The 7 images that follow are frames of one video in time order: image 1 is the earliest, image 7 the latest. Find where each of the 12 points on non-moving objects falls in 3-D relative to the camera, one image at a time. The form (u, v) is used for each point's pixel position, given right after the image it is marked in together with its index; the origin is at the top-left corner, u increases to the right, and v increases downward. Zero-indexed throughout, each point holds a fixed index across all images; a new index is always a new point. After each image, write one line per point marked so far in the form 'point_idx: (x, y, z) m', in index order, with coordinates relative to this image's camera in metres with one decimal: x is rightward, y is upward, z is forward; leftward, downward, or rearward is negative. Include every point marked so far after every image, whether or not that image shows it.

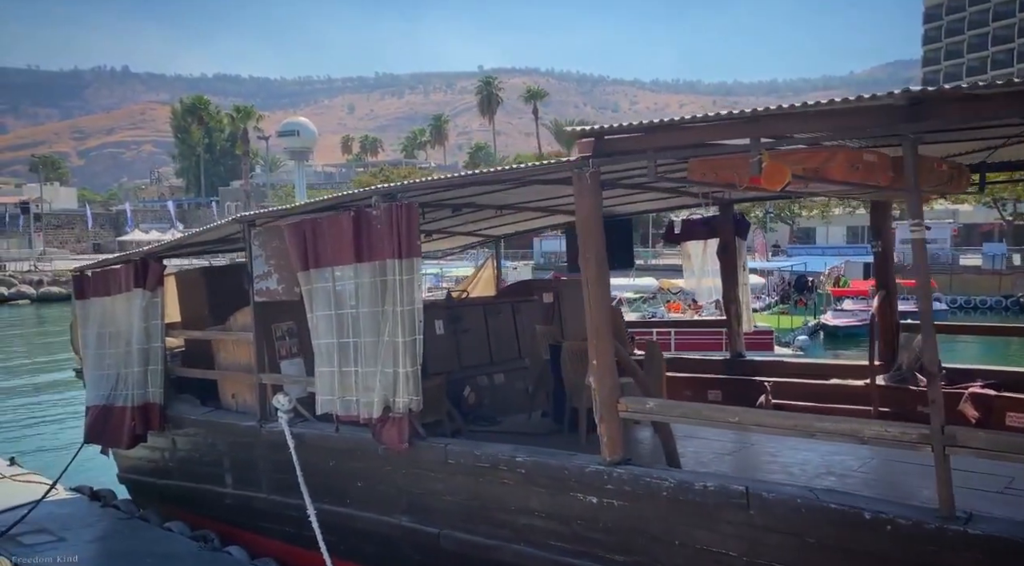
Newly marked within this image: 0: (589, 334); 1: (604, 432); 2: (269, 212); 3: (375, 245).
0: (+0.5, -0.3, +4.9) m
1: (+0.5, -0.9, +4.9) m
2: (-2.0, +0.6, +6.9) m
3: (-1.0, +0.3, +6.2) m
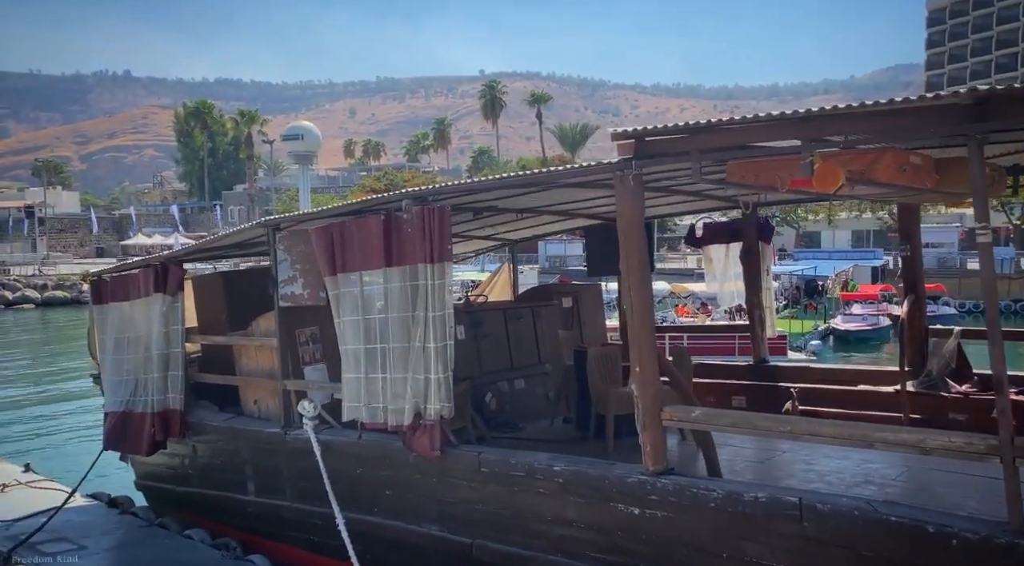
0: (+0.7, -0.3, +4.8) m
1: (+0.8, -0.9, +4.8) m
2: (-1.8, +0.6, +6.8) m
3: (-0.8, +0.2, +6.1) m
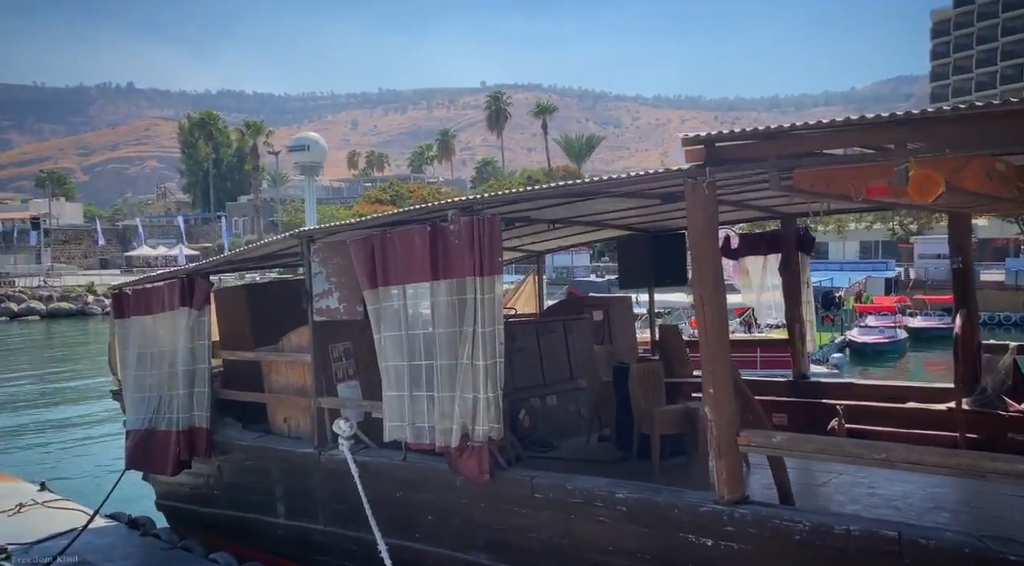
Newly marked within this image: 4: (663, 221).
0: (+1.1, -0.4, +4.5) m
1: (+1.1, -1.0, +4.5) m
2: (-1.4, +0.4, +6.5) m
3: (-0.4, +0.1, +5.8) m
4: (+1.8, +0.7, +9.7) m
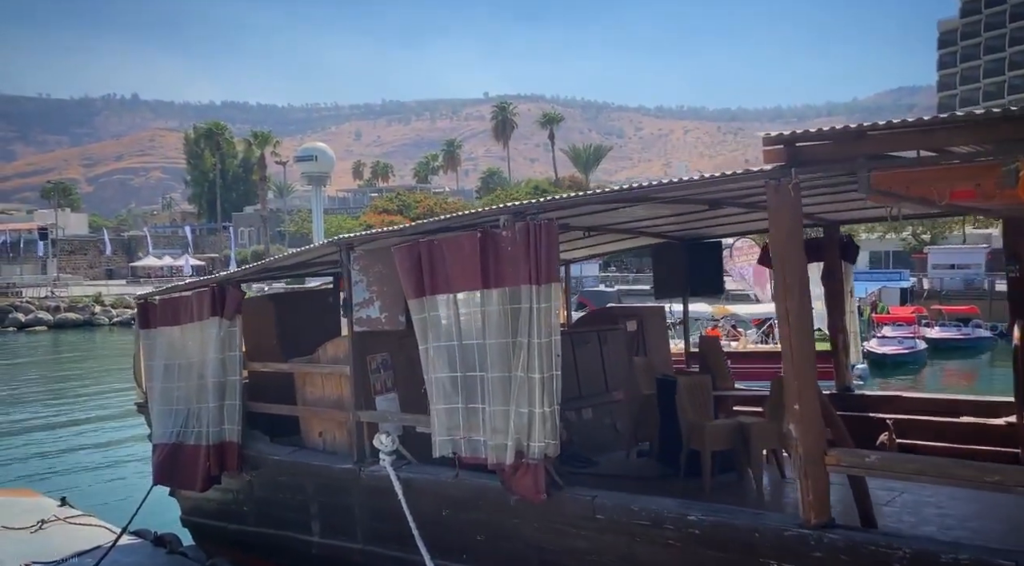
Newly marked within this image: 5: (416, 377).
0: (+1.4, -0.5, +4.3) m
1: (+1.5, -1.1, +4.2) m
2: (-1.0, +0.4, +6.3) m
3: (-0.1, +0.1, +5.5) m
4: (+2.2, +0.6, +9.4) m
5: (-0.9, -0.9, +7.4) m
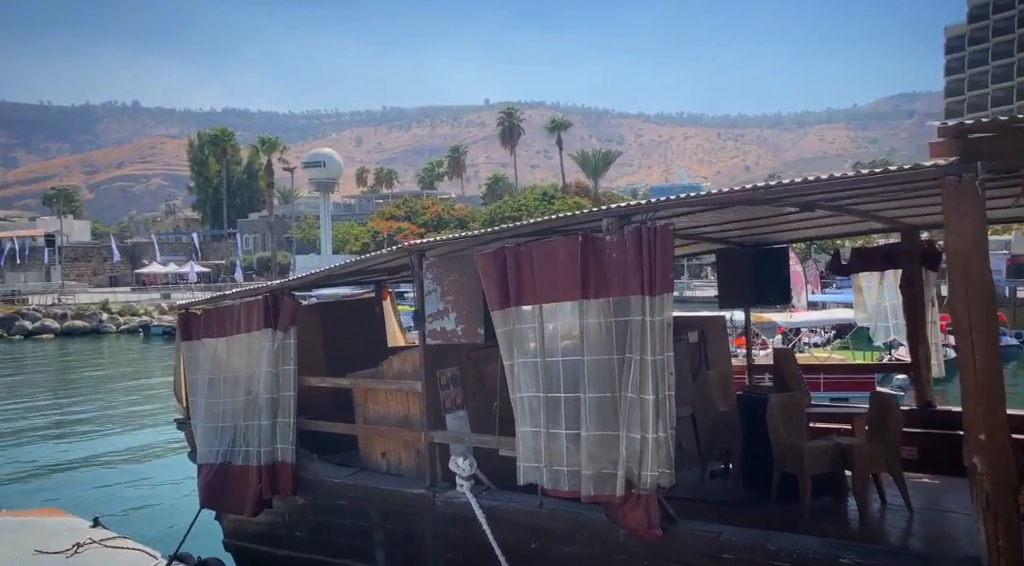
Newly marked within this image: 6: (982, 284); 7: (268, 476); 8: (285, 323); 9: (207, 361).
0: (+2.0, -0.5, +3.7) m
1: (+2.1, -1.1, +3.7) m
2: (-0.4, +0.3, +5.8) m
3: (+0.6, 0.0, +5.0) m
4: (+2.8, +0.5, +8.9) m
5: (-0.2, -0.9, +6.9) m
6: (+2.1, 0.0, +3.7) m
7: (-2.1, -1.7, +7.2) m
8: (-2.0, -0.4, +7.3) m
9: (-2.9, -0.7, +8.0) m
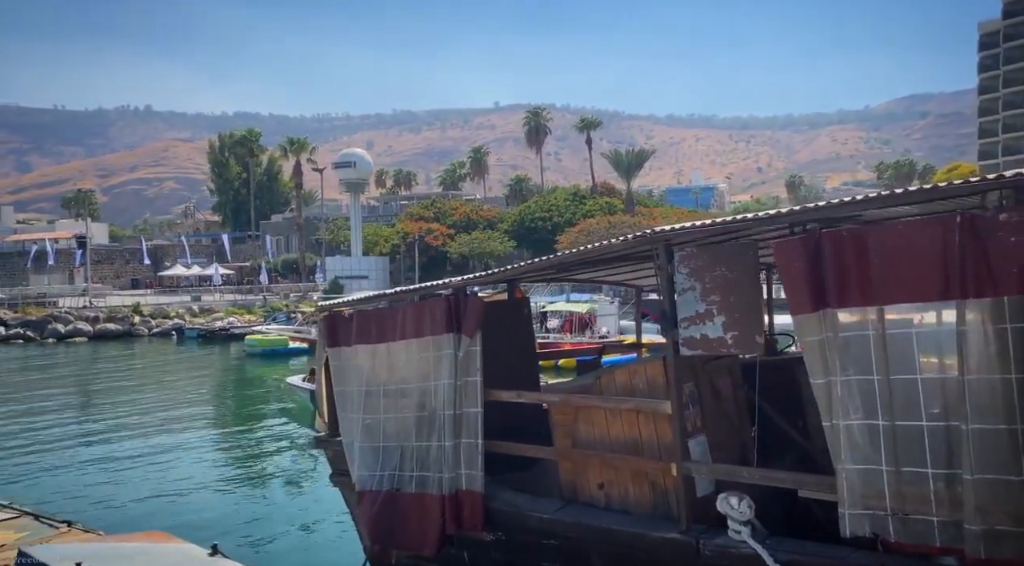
0: (+3.6, -0.5, +2.5) m
1: (+3.7, -1.1, +2.5) m
2: (+1.3, +0.3, +4.6) m
3: (+2.2, +0.1, +3.8) m
4: (+4.5, +0.5, +7.7) m
5: (+1.5, -0.9, +5.7) m
6: (+3.7, 0.0, +2.5) m
7: (-0.5, -1.7, +6.1) m
8: (-0.3, -0.3, +6.2) m
9: (-1.2, -0.7, +6.9) m
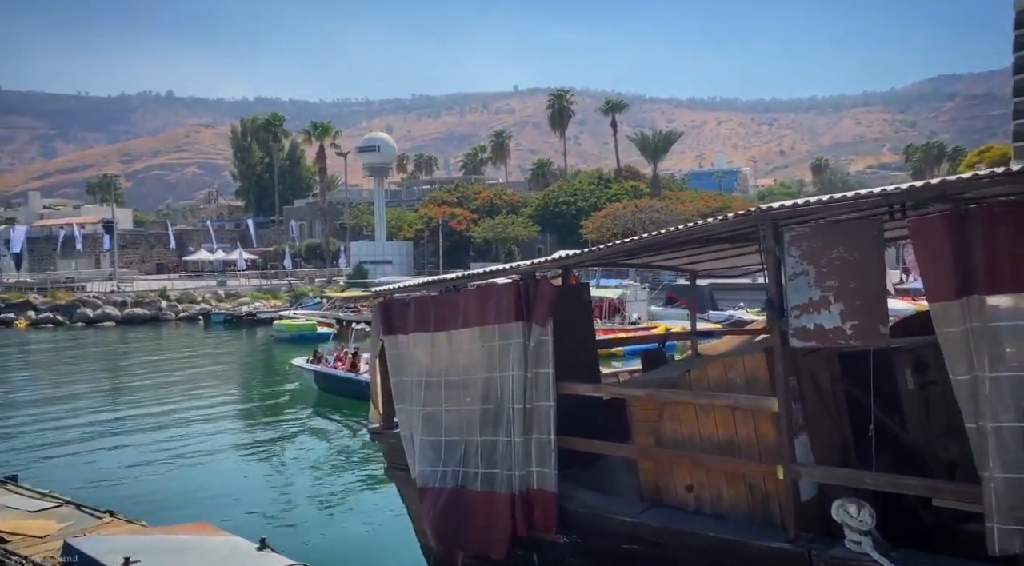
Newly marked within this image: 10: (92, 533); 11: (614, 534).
0: (+4.1, -0.4, +2.0) m
1: (+4.2, -1.0, +1.9) m
2: (+1.7, +0.4, +4.1) m
3: (+2.7, +0.1, +3.3) m
4: (+5.1, +0.7, +7.1) m
5: (+2.0, -0.8, +5.2) m
6: (+4.1, +0.1, +1.9) m
7: (+0.1, -1.6, +5.7) m
8: (+0.2, -0.2, +5.7) m
9: (-0.7, -0.6, +6.4) m
10: (-4.3, -2.6, +8.5) m
11: (+0.7, -1.6, +5.3) m
